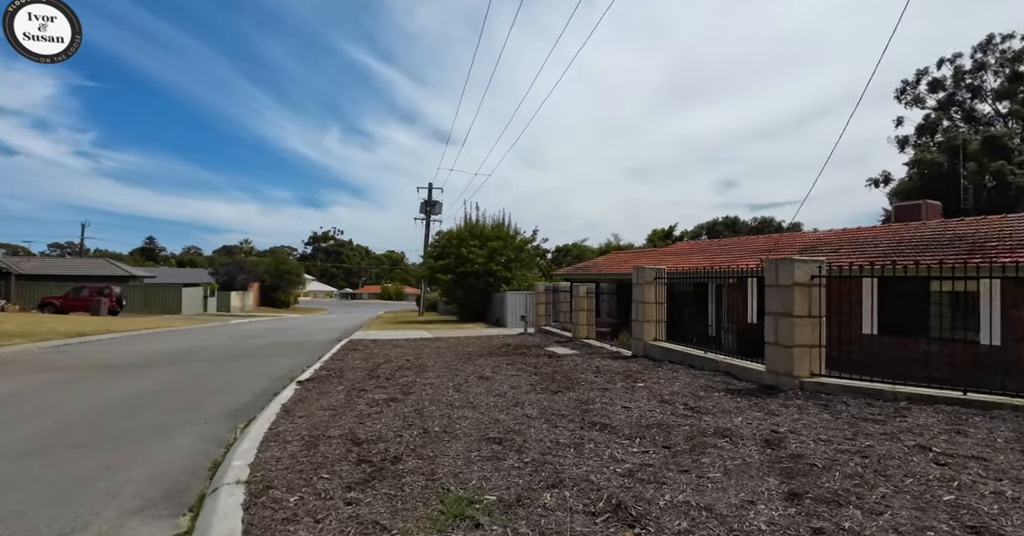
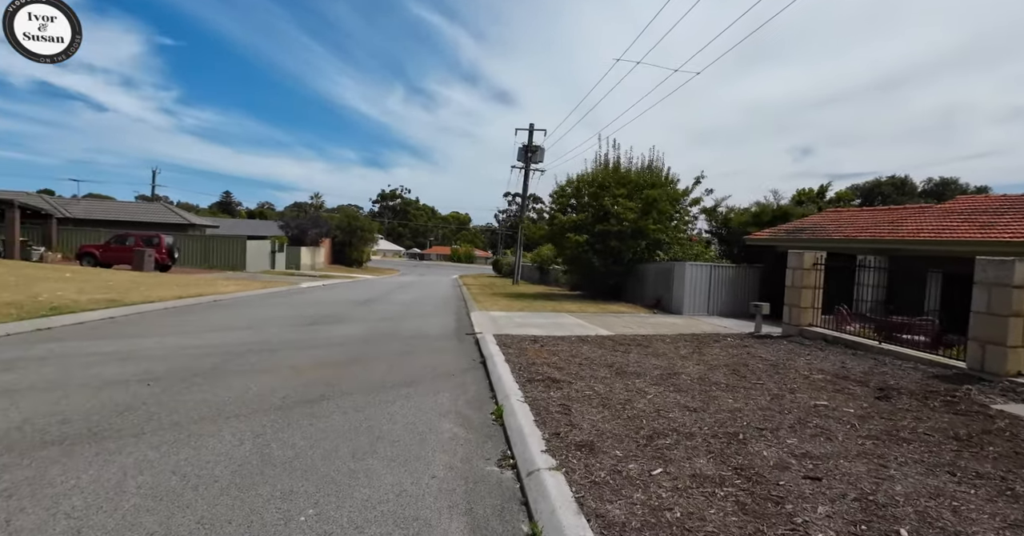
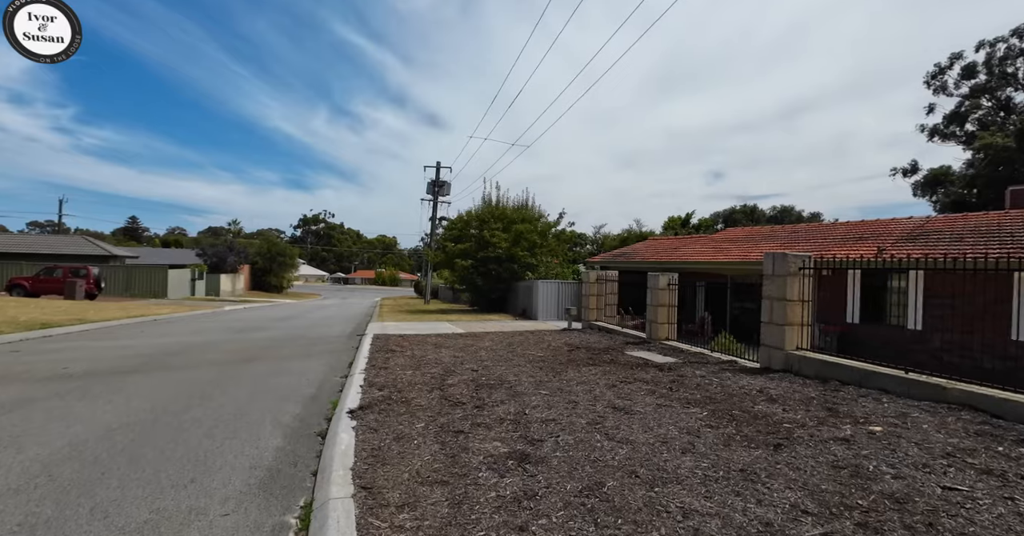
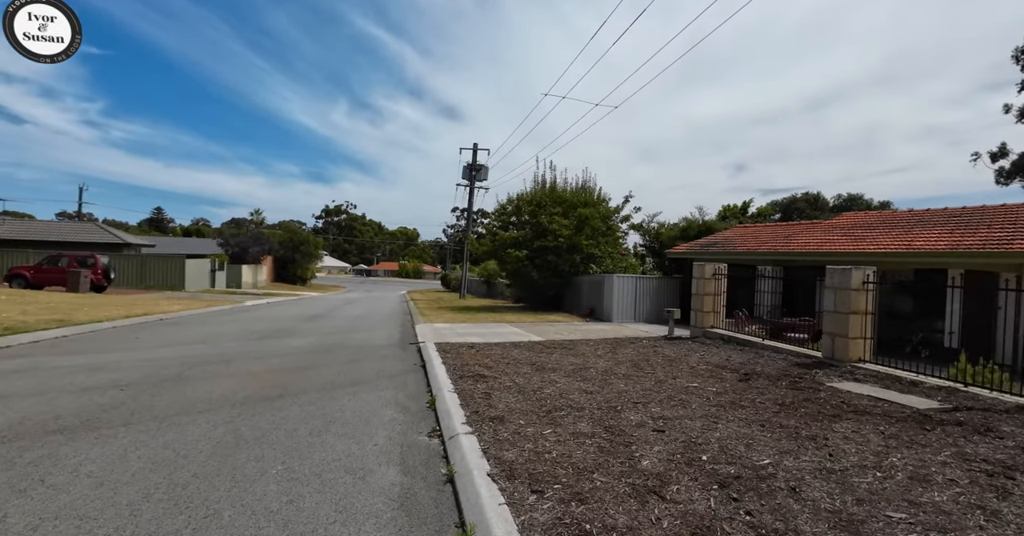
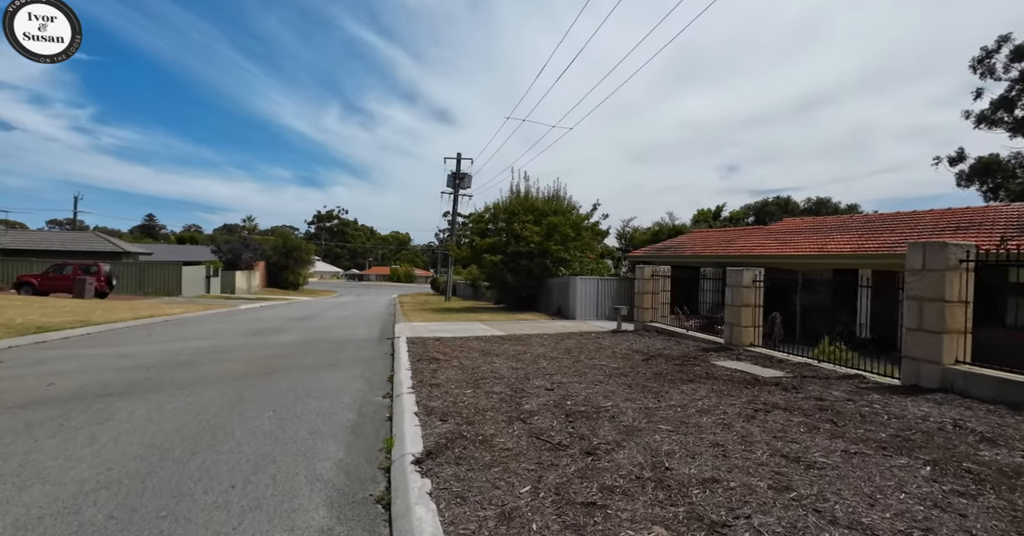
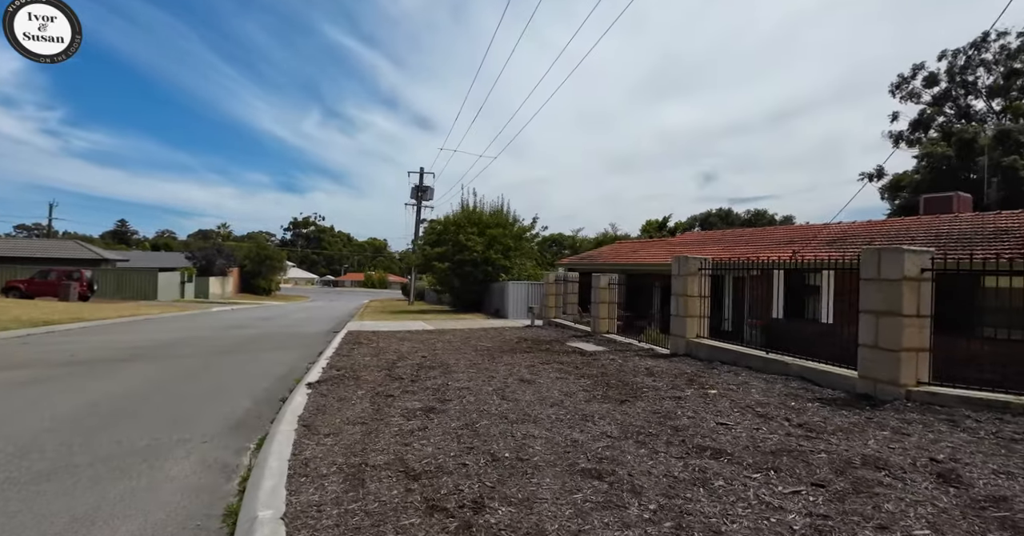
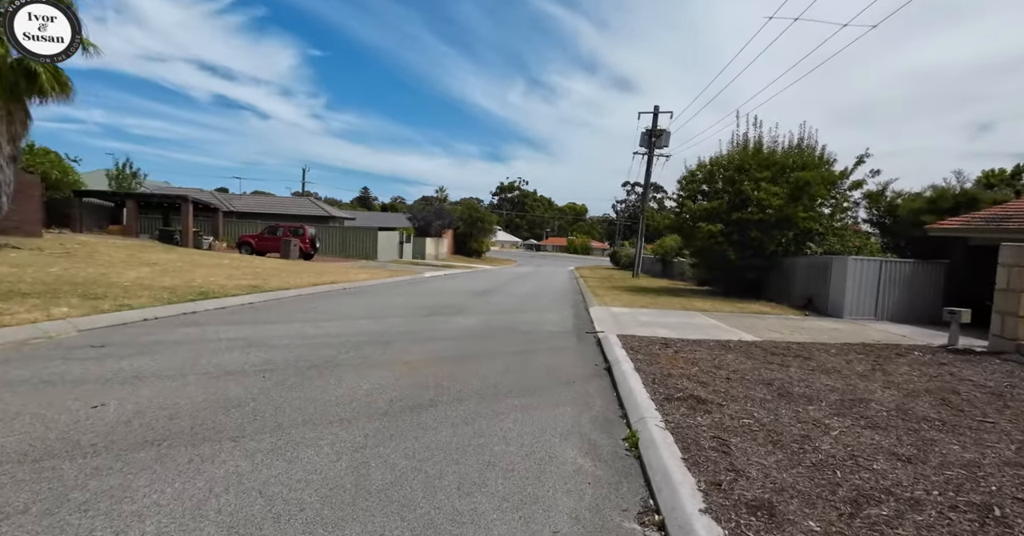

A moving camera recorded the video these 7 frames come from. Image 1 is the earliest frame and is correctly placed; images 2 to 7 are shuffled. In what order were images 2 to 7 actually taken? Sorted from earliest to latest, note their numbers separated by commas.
6, 3, 5, 4, 2, 7
